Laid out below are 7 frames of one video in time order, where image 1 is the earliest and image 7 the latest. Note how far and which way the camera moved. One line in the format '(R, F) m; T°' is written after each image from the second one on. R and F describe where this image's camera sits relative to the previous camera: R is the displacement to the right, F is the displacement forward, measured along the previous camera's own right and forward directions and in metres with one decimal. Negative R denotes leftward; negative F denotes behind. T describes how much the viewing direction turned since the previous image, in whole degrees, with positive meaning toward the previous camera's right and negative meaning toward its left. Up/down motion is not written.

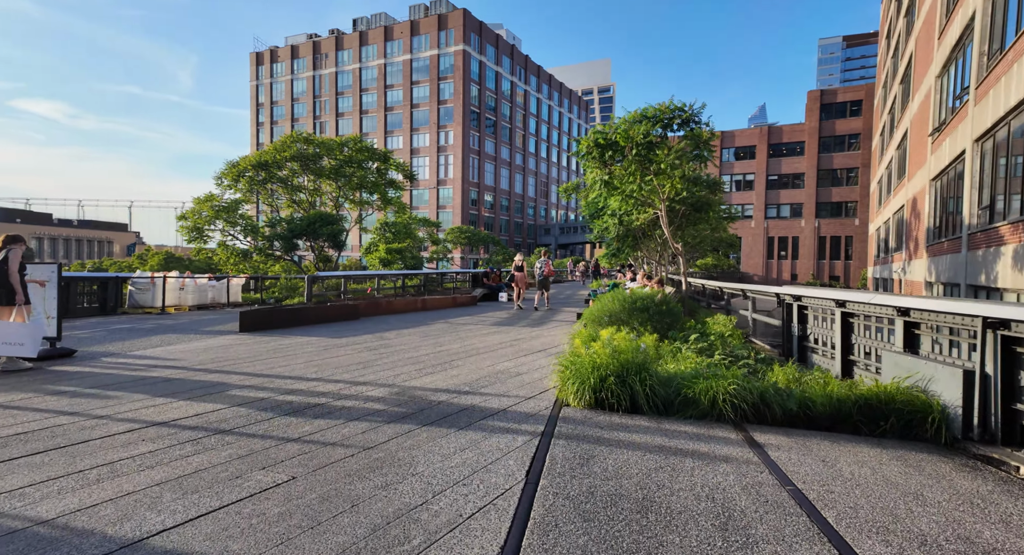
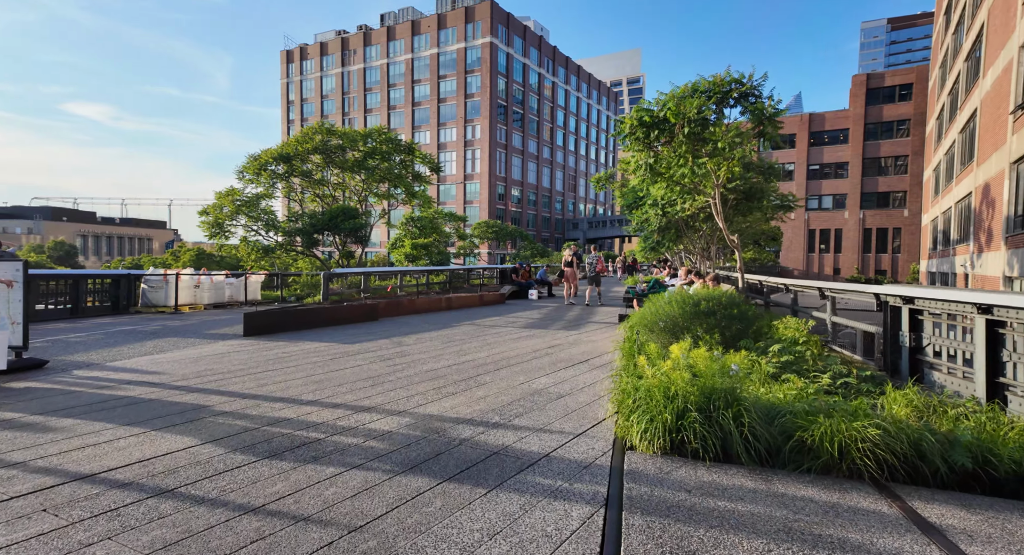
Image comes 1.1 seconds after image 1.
(-0.1, +1.2) m; -3°
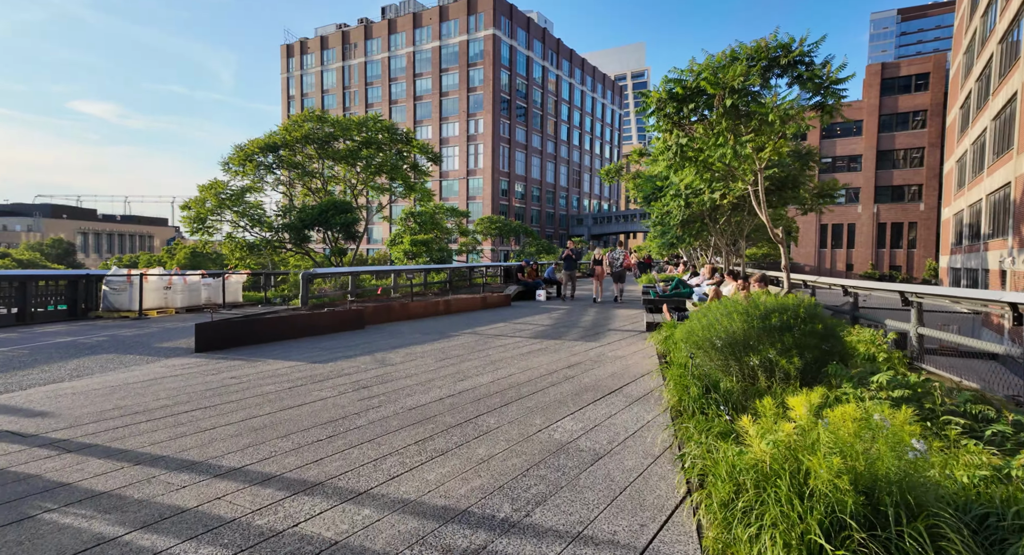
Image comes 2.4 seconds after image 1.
(-0.1, +1.6) m; 0°
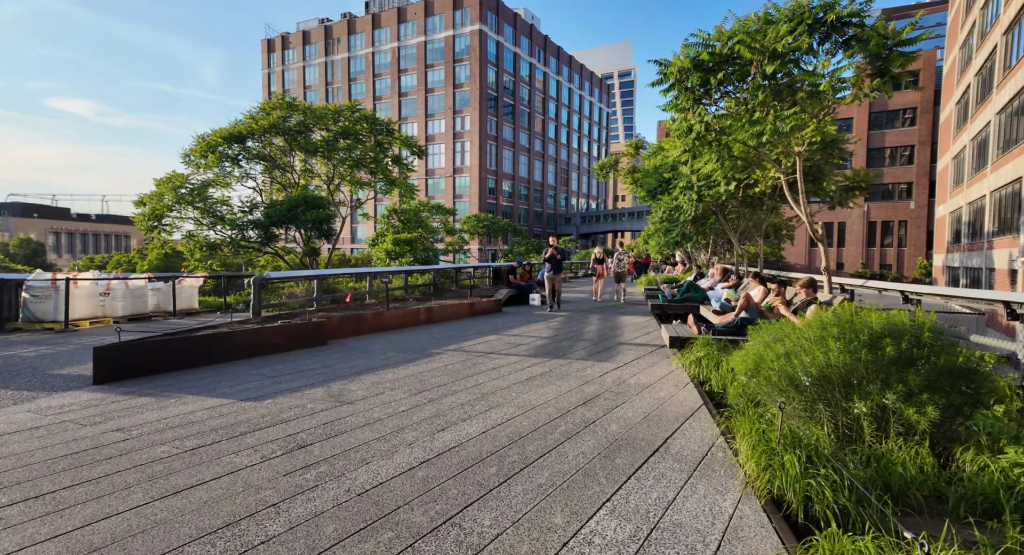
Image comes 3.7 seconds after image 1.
(-0.1, +1.6) m; +1°
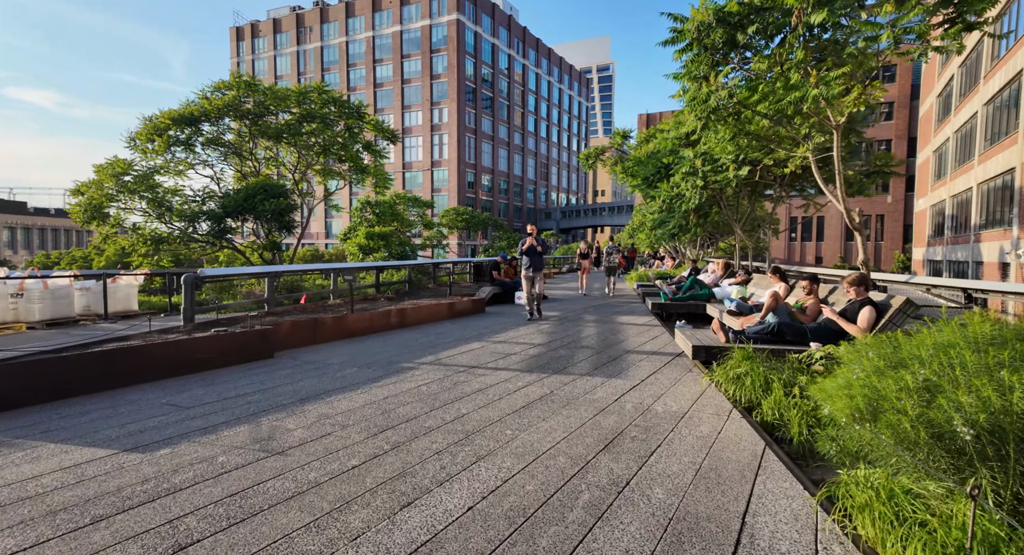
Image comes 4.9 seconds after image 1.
(-0.1, +1.4) m; +2°
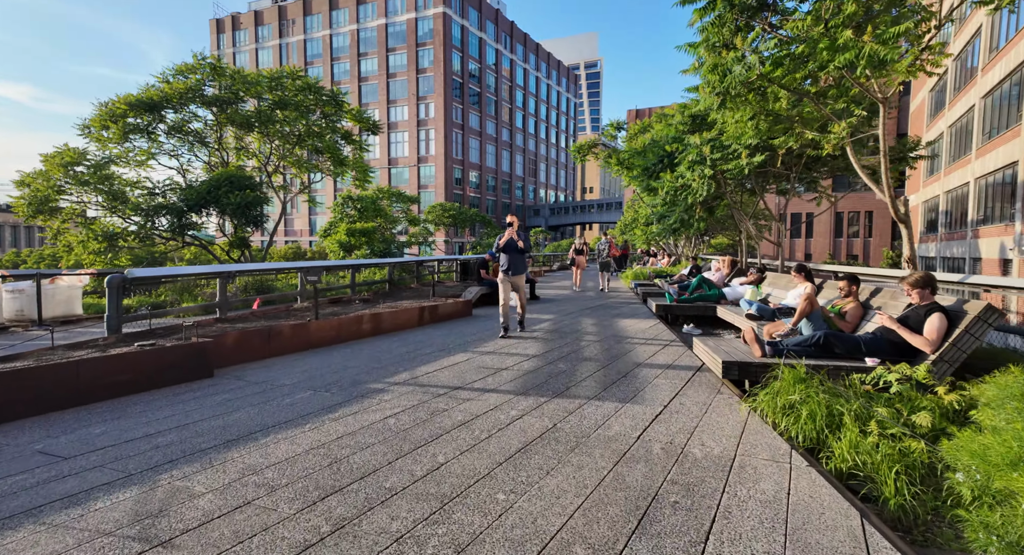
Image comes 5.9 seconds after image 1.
(0.0, +1.1) m; +1°
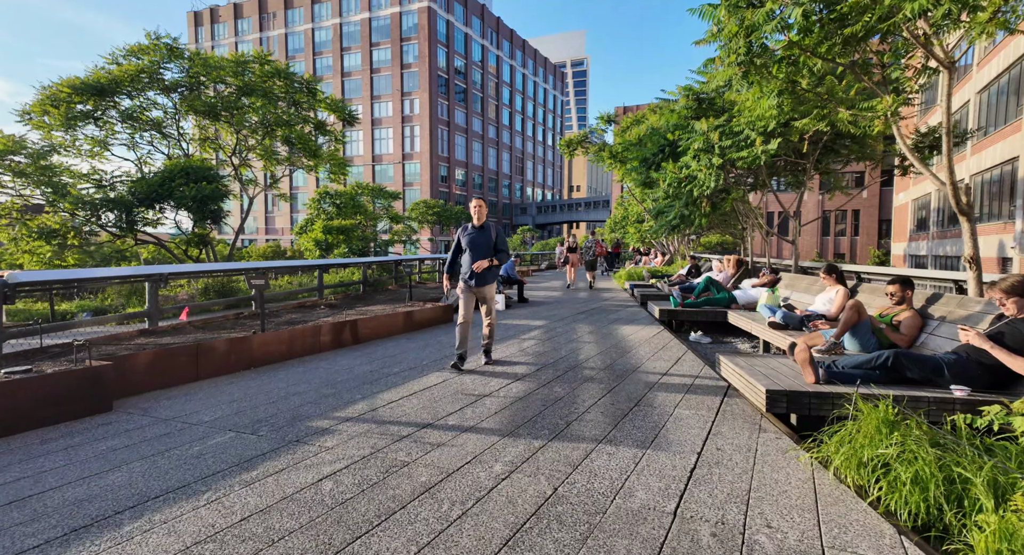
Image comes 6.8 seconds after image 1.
(0.0, +1.2) m; +1°
